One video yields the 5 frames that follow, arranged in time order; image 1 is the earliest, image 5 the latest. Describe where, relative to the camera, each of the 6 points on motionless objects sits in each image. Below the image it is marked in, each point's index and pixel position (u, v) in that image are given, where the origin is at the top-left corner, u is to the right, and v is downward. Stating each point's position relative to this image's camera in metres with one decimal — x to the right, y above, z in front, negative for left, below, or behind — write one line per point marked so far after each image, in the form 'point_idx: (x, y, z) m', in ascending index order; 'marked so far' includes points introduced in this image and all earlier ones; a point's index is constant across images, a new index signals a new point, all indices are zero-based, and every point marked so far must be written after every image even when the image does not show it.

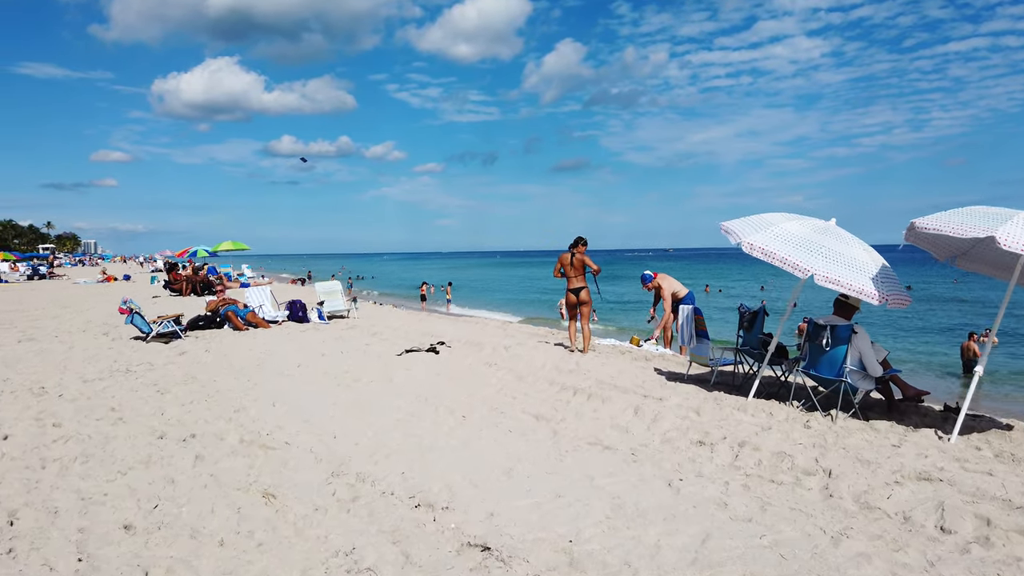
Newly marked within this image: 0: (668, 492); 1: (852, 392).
0: (+0.8, -1.0, +3.8) m
1: (+2.6, -0.8, +5.8) m
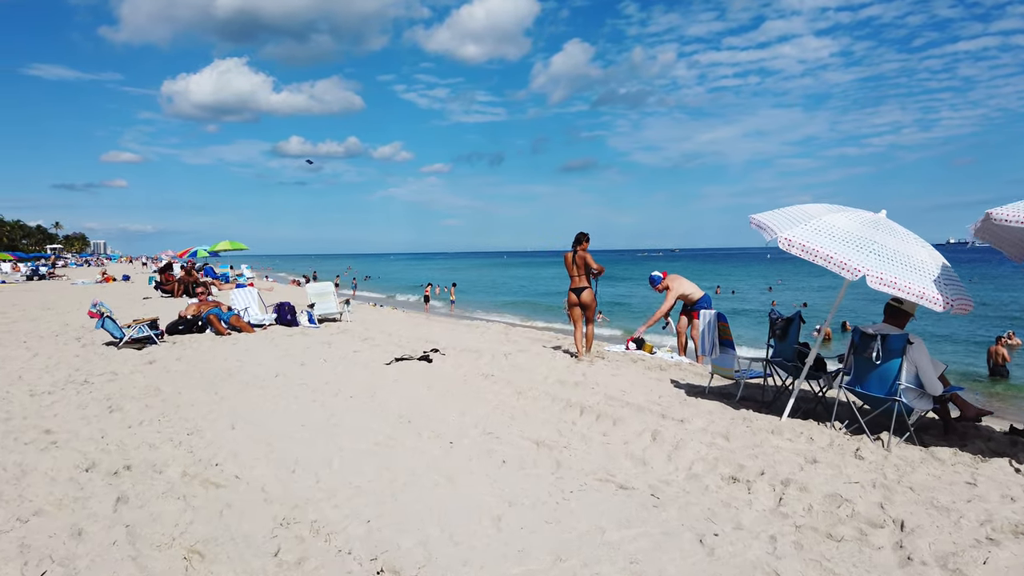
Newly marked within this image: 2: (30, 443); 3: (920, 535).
0: (+0.7, -1.0, +3.0) m
1: (+2.5, -0.8, +4.9) m
2: (-3.0, -1.0, +4.8) m
3: (+1.7, -1.0, +3.2) m
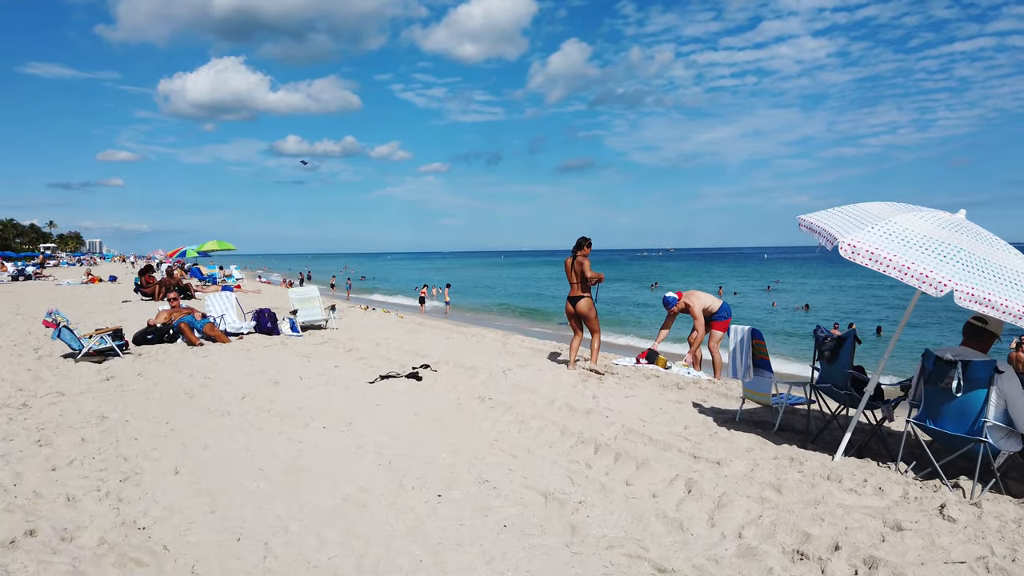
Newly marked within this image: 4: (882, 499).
0: (+0.7, -1.1, +2.1) m
1: (+2.5, -0.9, +4.1) m
2: (-3.0, -1.0, +3.9) m
3: (+1.7, -1.1, +2.3) m
4: (+1.8, -1.0, +3.7) m
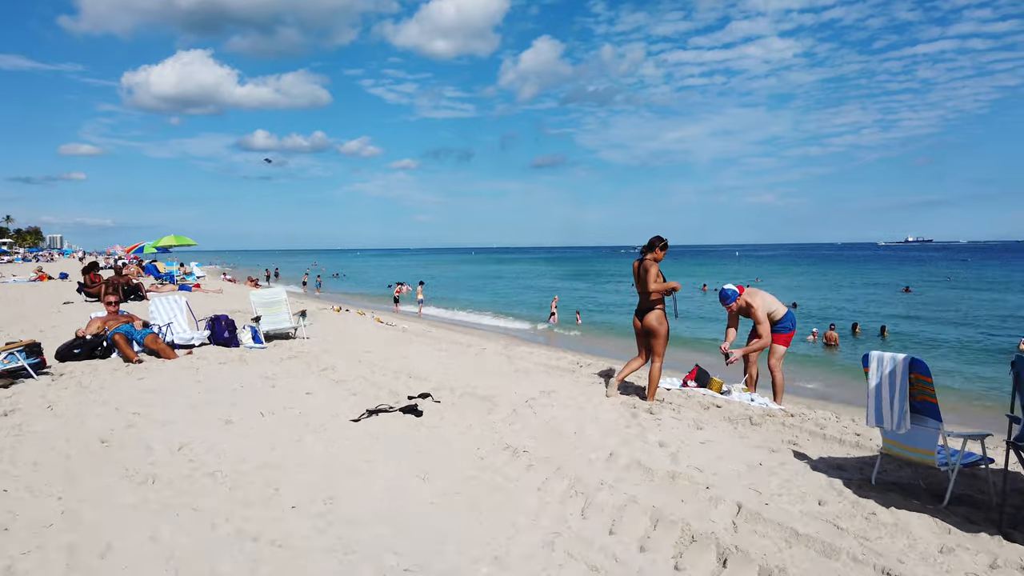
0: (+1.1, -1.2, +0.5) m
1: (+2.9, -1.0, +2.5) m
2: (-2.7, -1.1, +2.2) m
3: (+2.1, -1.2, +0.7) m
4: (+2.1, -1.1, +2.2) m
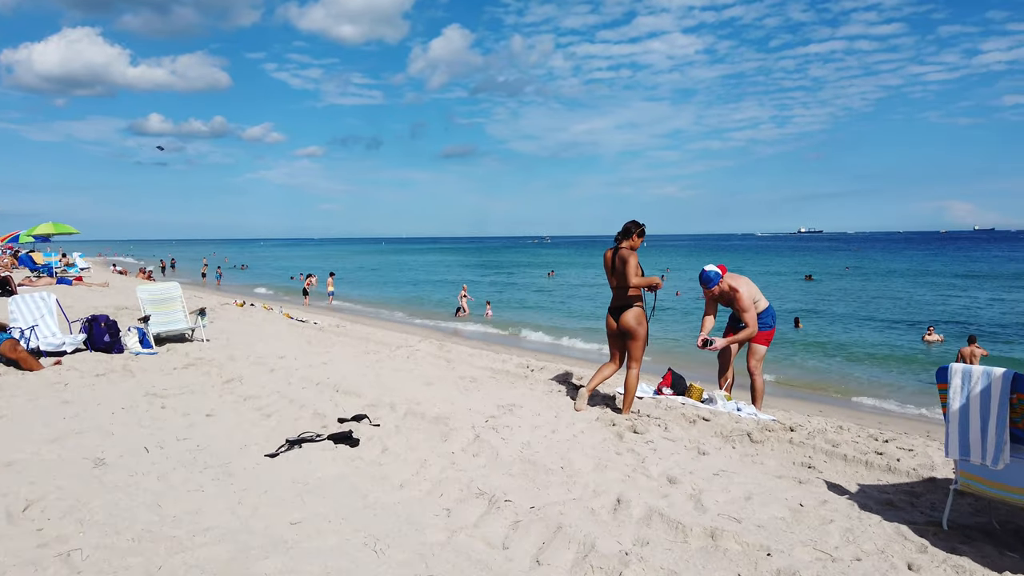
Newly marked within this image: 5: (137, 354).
0: (+1.5, -1.2, -0.4) m
1: (+2.9, -0.9, +1.8) m
2: (-2.5, -1.1, +0.8) m
3: (+2.4, -1.2, 0.0) m
4: (+2.3, -1.1, +1.4) m
5: (-3.6, -0.6, +7.3) m
